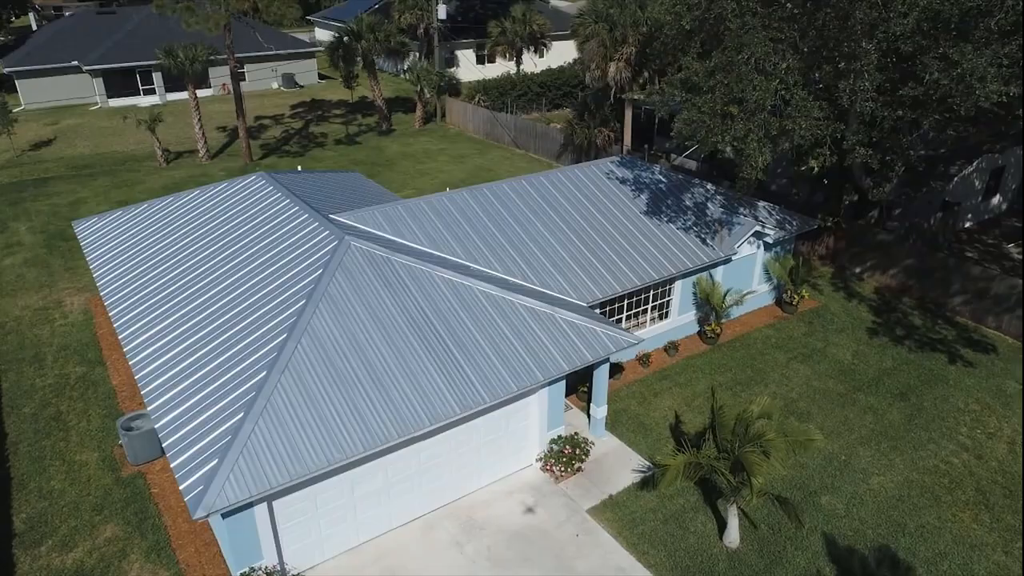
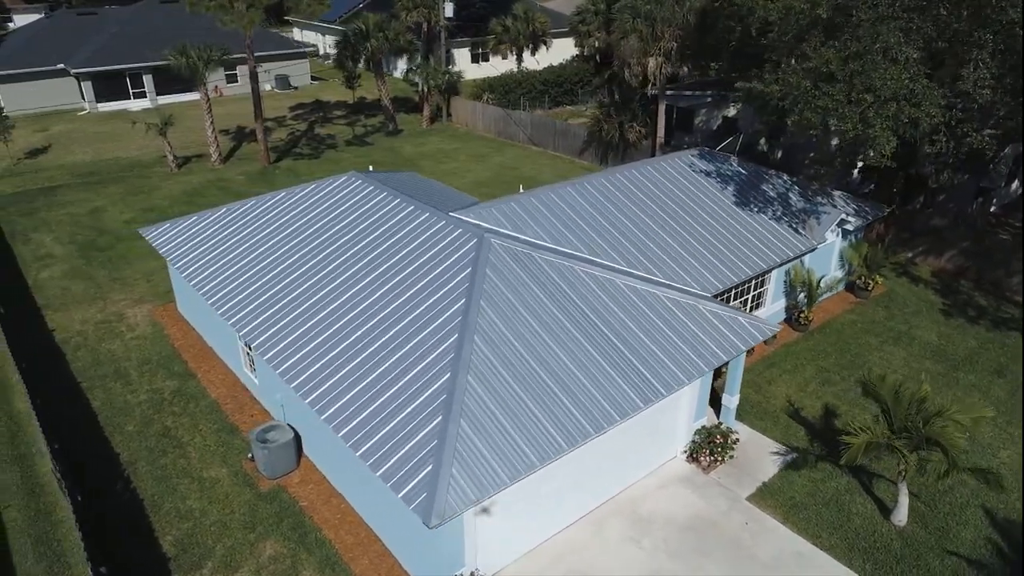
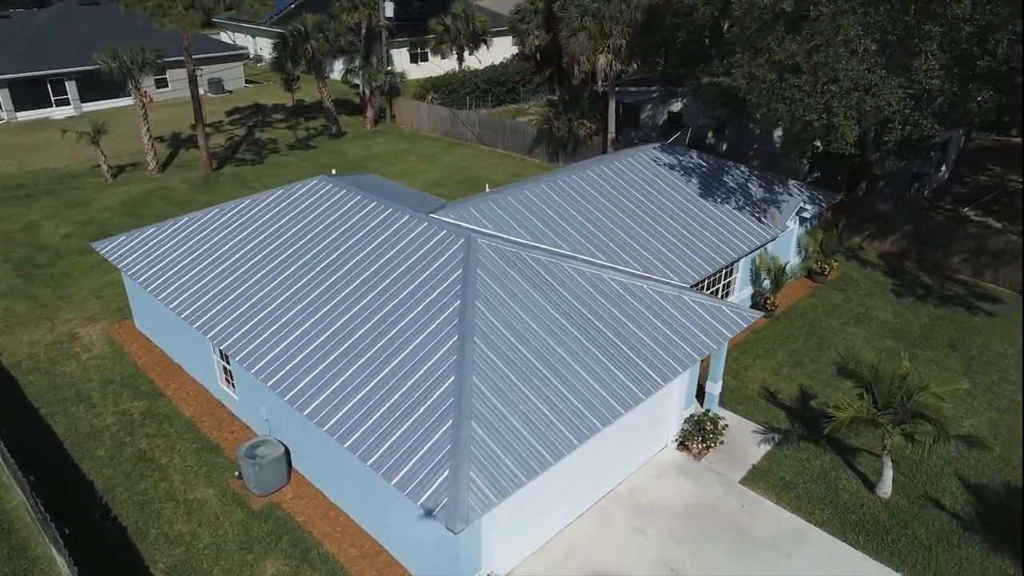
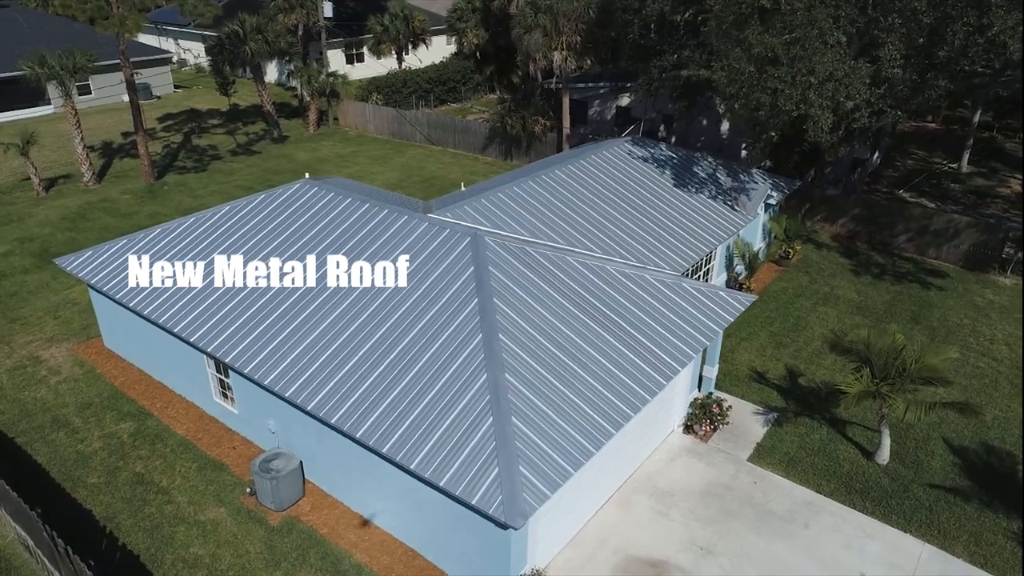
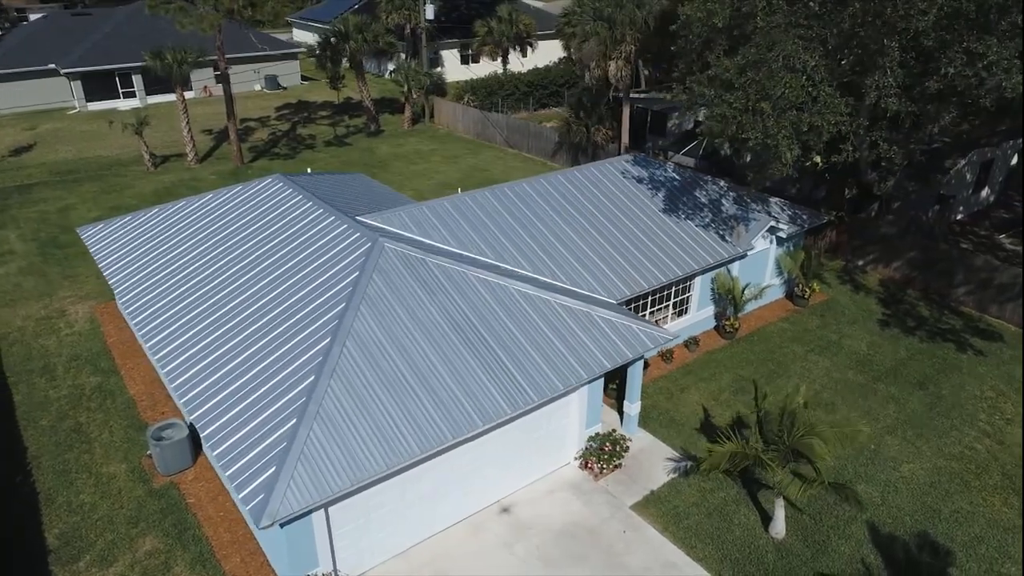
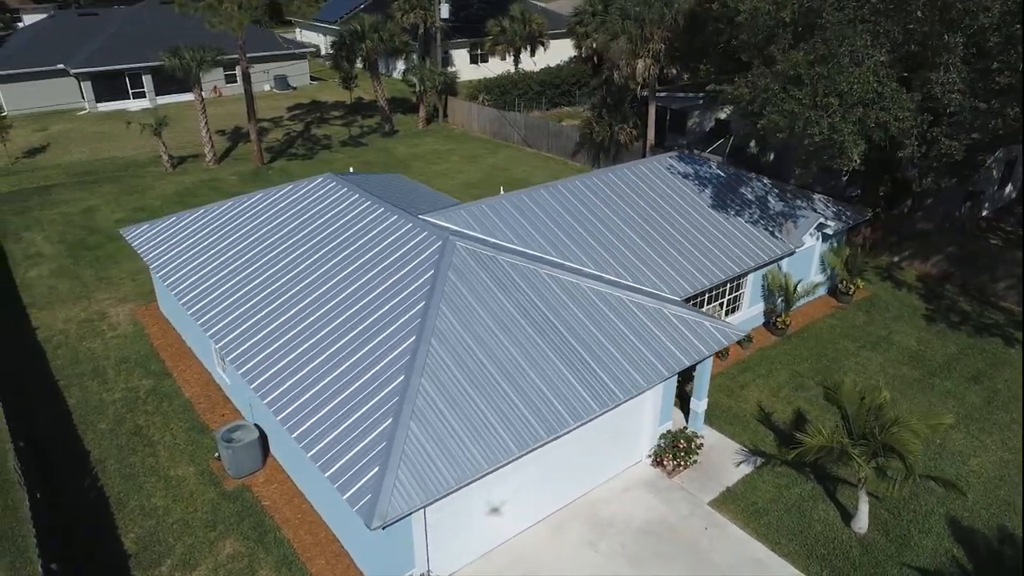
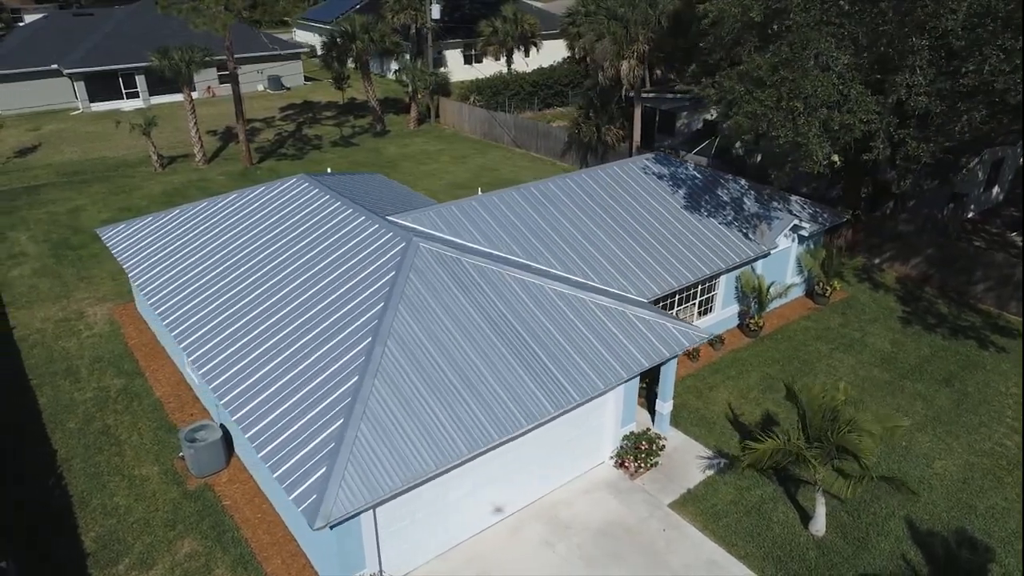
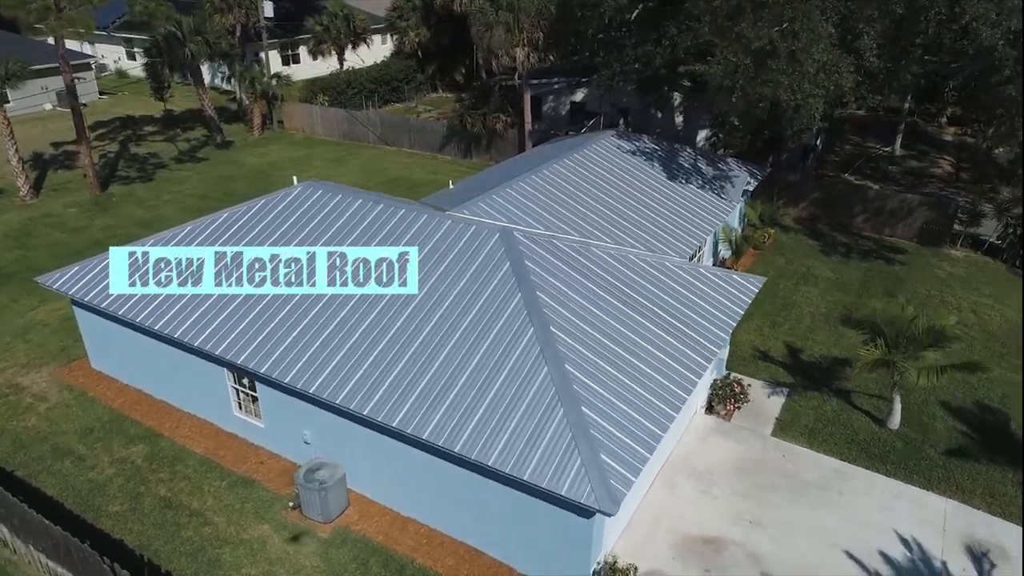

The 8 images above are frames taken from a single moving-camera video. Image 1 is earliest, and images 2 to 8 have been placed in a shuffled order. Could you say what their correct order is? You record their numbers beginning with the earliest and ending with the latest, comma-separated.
5, 7, 6, 2, 3, 4, 8
